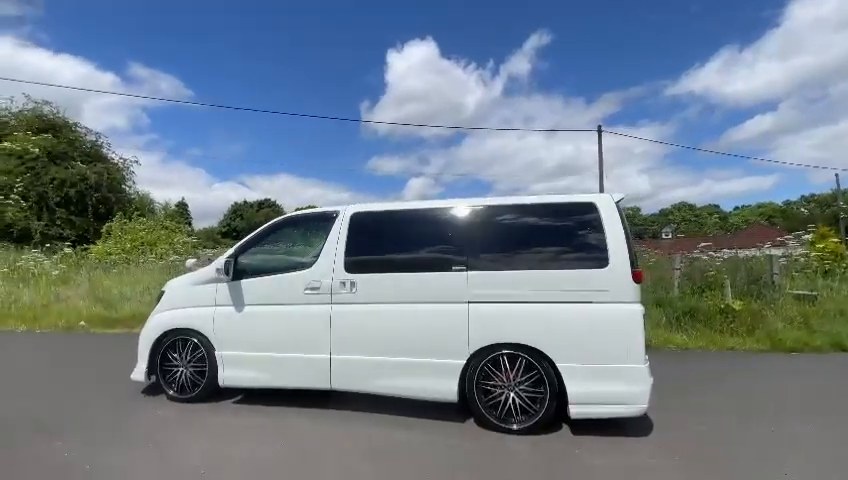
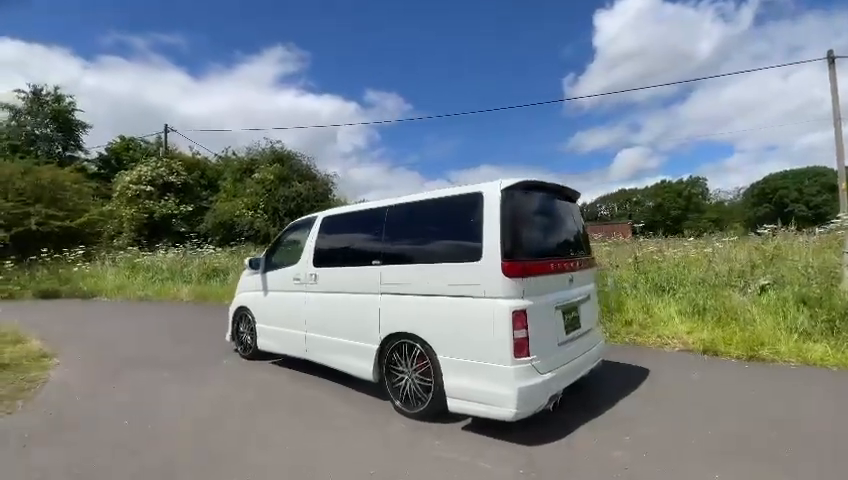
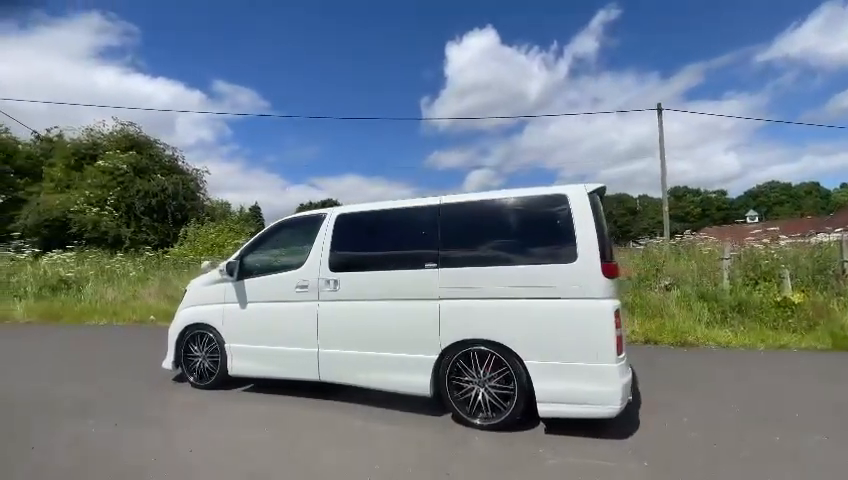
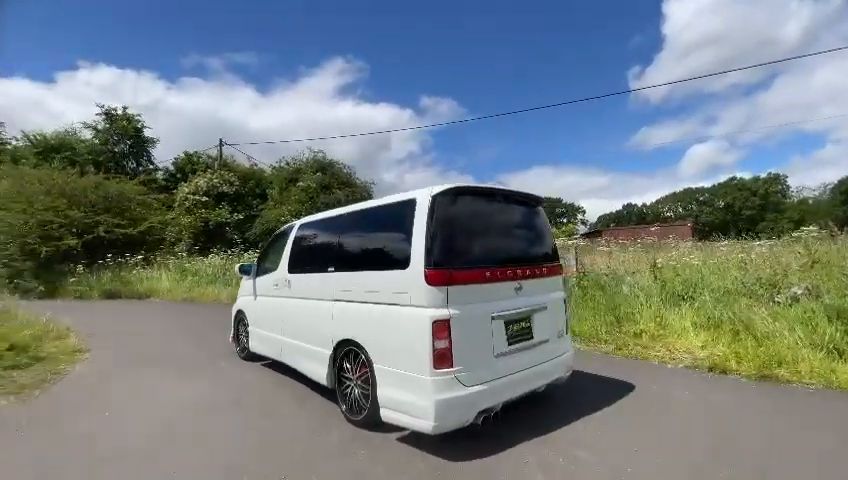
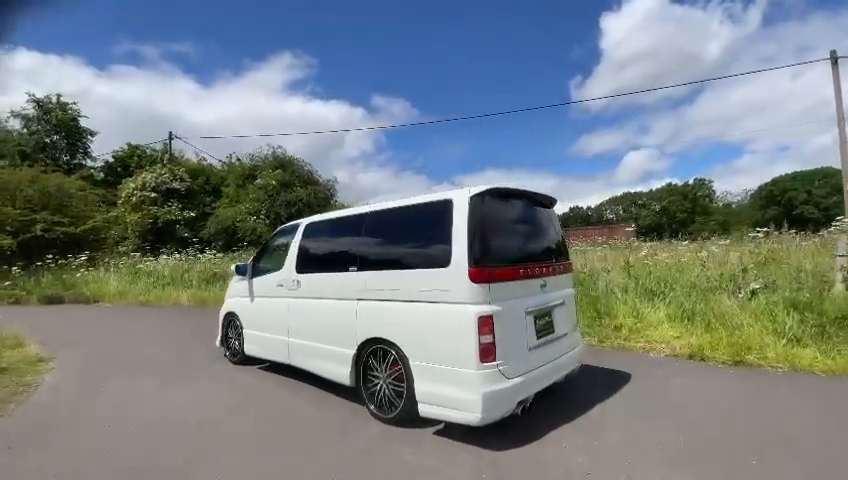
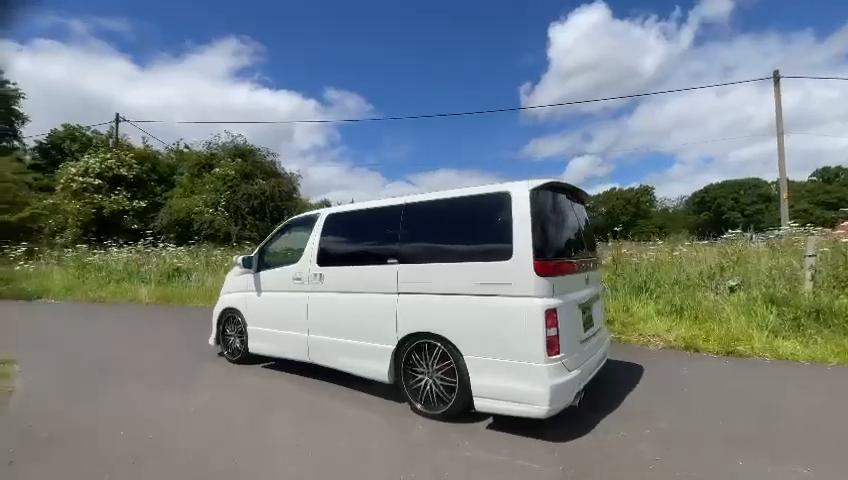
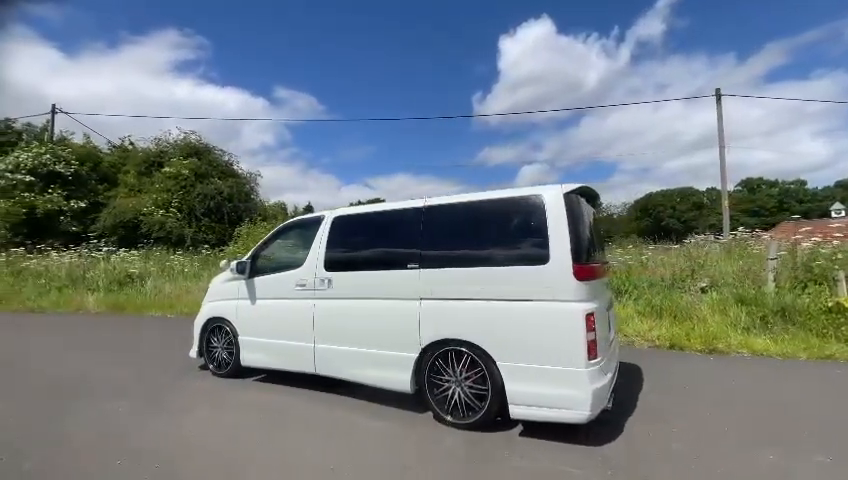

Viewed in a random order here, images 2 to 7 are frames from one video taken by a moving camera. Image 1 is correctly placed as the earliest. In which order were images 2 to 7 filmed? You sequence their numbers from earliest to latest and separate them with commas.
3, 7, 6, 2, 5, 4
